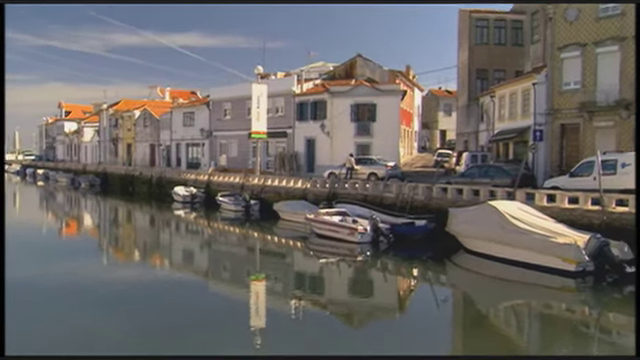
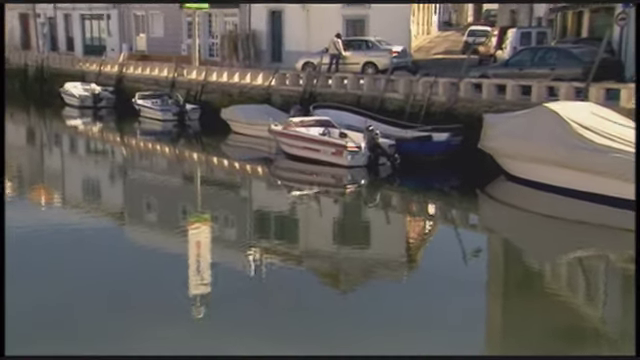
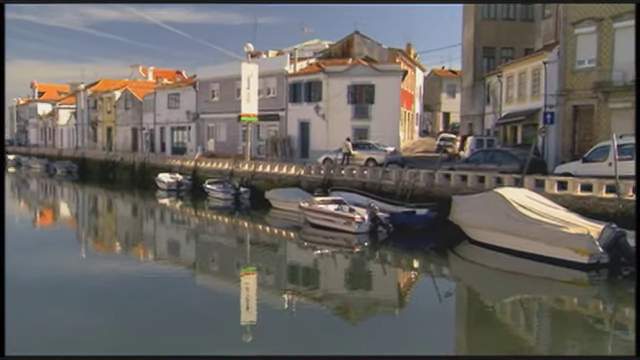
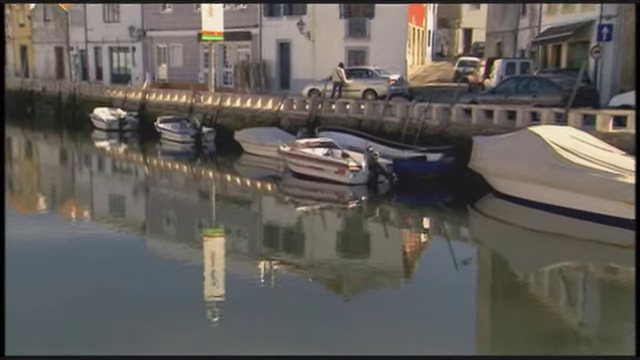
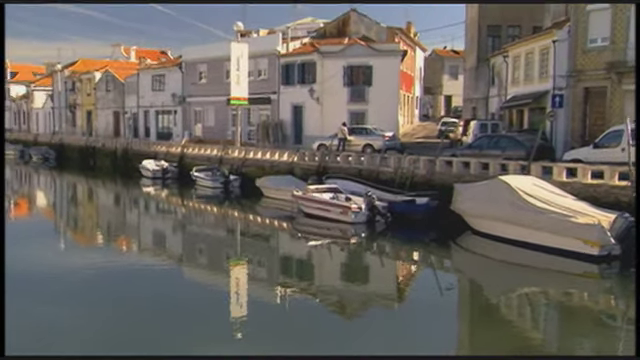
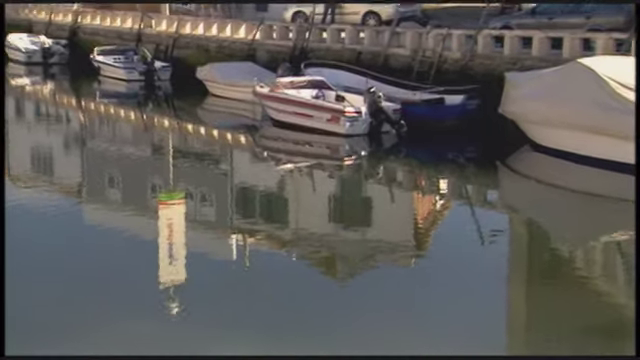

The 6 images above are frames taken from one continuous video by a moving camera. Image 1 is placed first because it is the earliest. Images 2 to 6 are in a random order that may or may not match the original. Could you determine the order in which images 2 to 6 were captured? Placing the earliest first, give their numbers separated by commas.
3, 5, 4, 2, 6
